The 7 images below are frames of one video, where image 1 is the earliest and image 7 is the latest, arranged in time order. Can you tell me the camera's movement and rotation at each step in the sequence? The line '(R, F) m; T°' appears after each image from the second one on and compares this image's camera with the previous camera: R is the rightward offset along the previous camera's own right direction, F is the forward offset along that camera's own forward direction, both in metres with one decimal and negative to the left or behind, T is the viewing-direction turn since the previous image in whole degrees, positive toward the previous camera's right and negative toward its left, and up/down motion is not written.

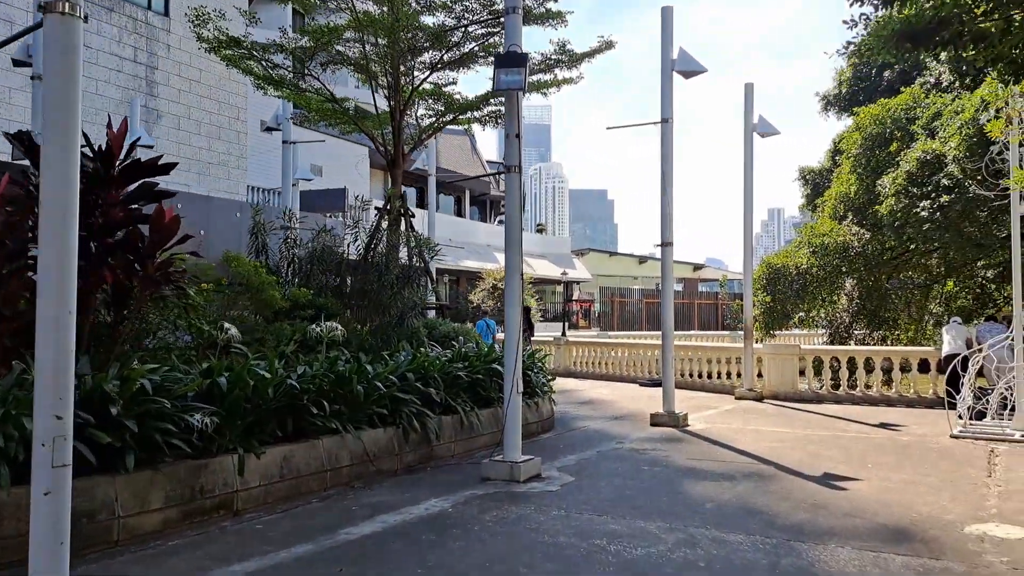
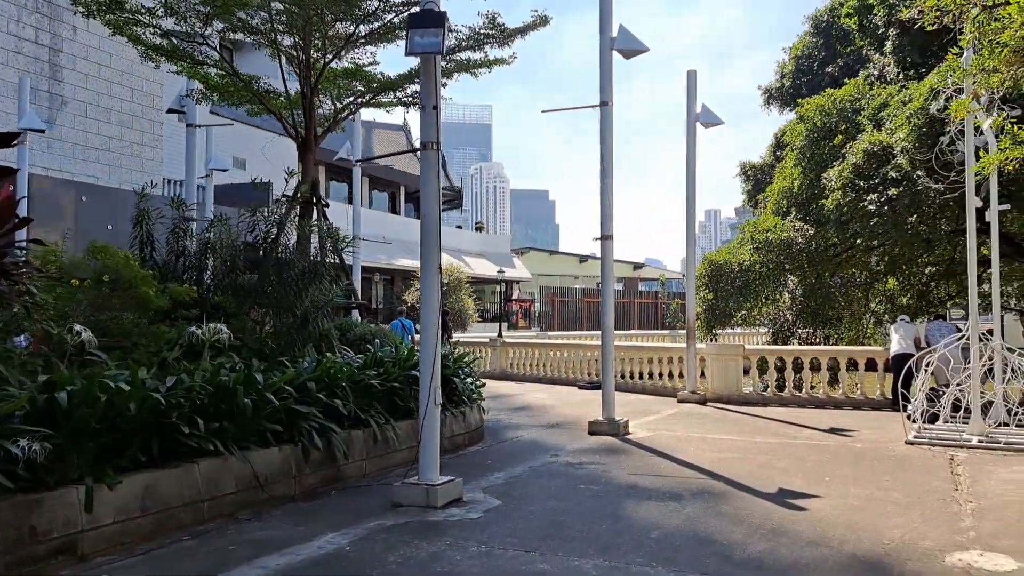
(+0.2, +0.9) m; +4°
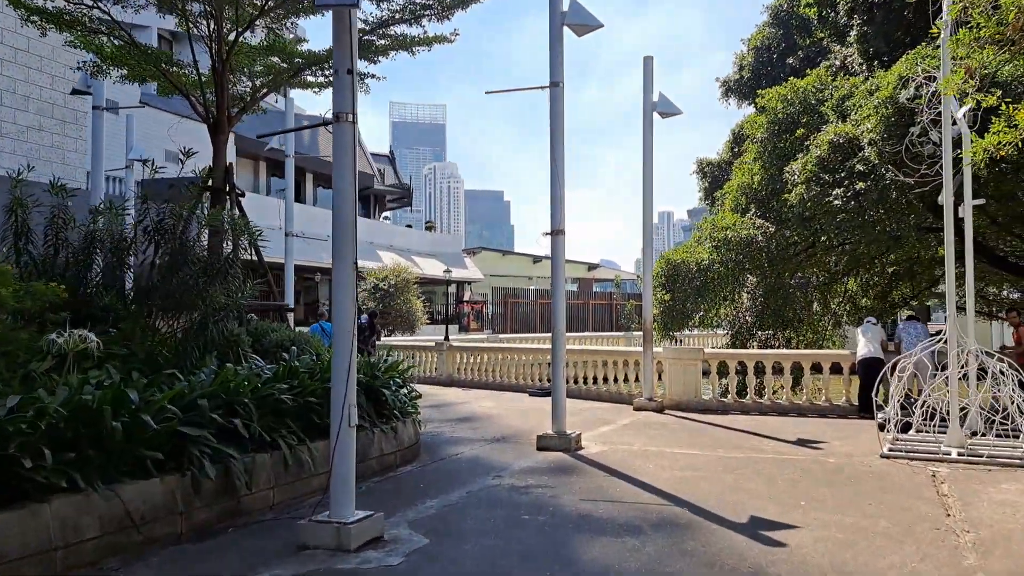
(+0.2, +1.0) m; +3°
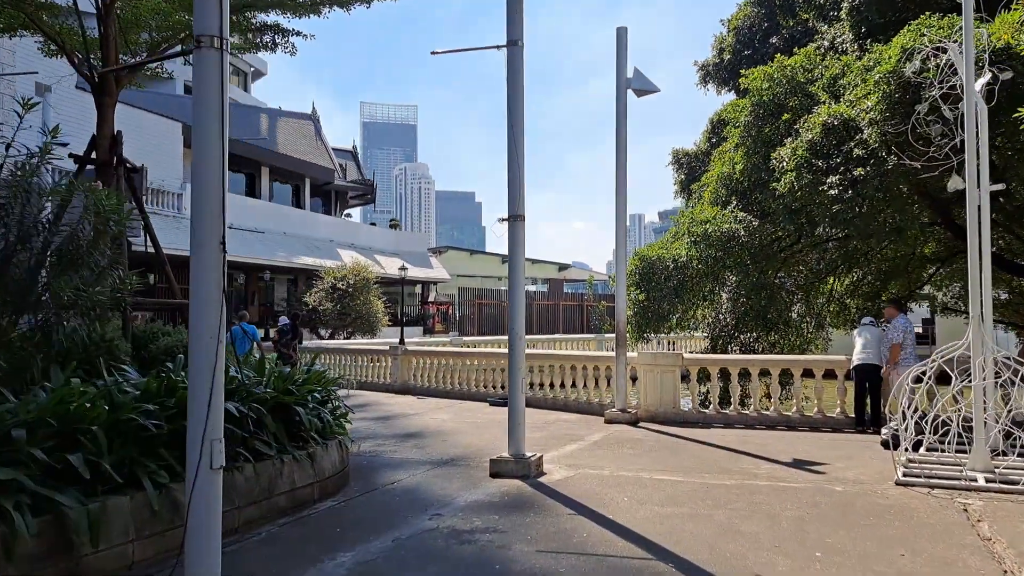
(+0.2, +1.4) m; +2°
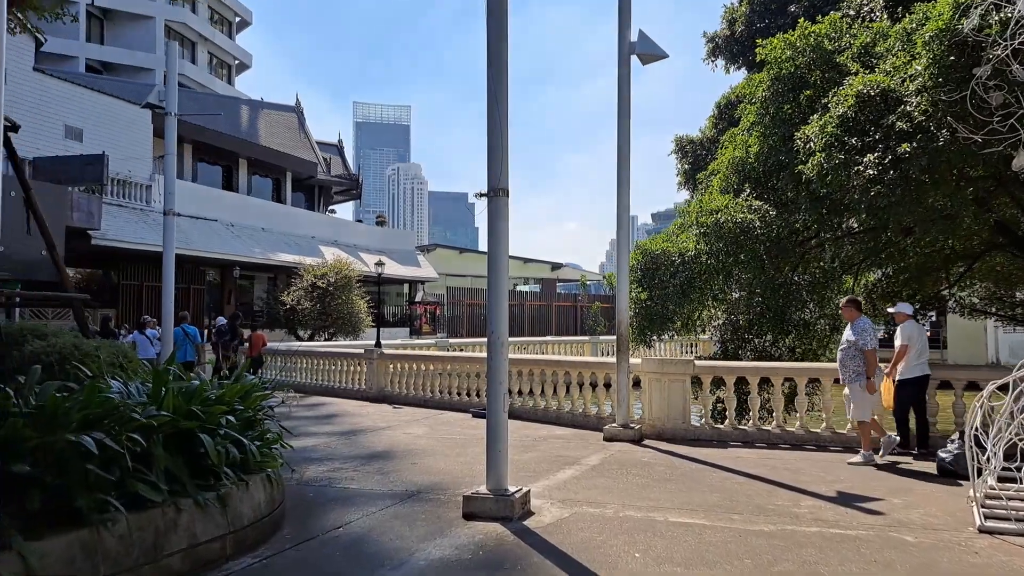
(+0.1, +1.5) m; +1°
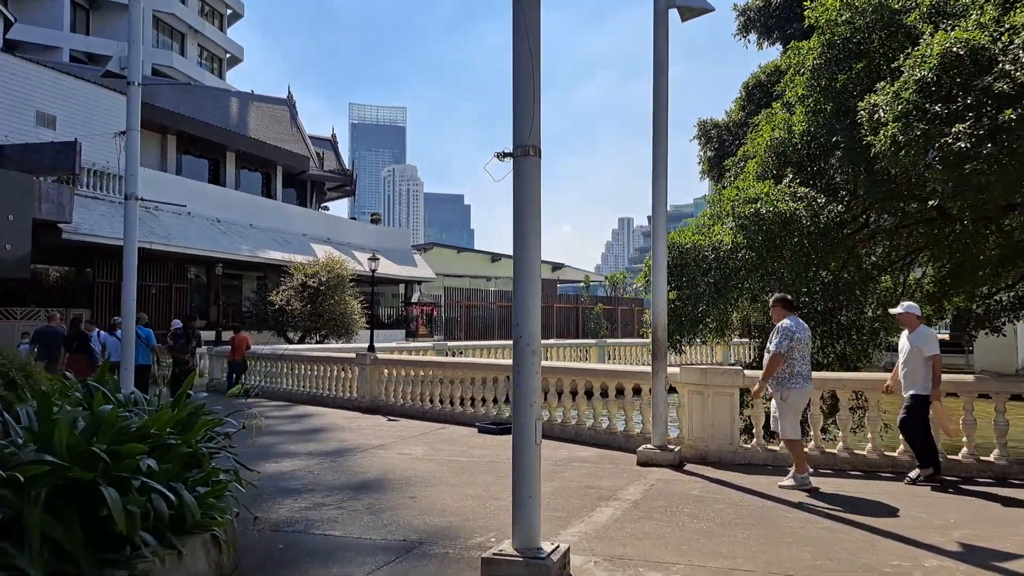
(-0.2, +1.5) m; 0°
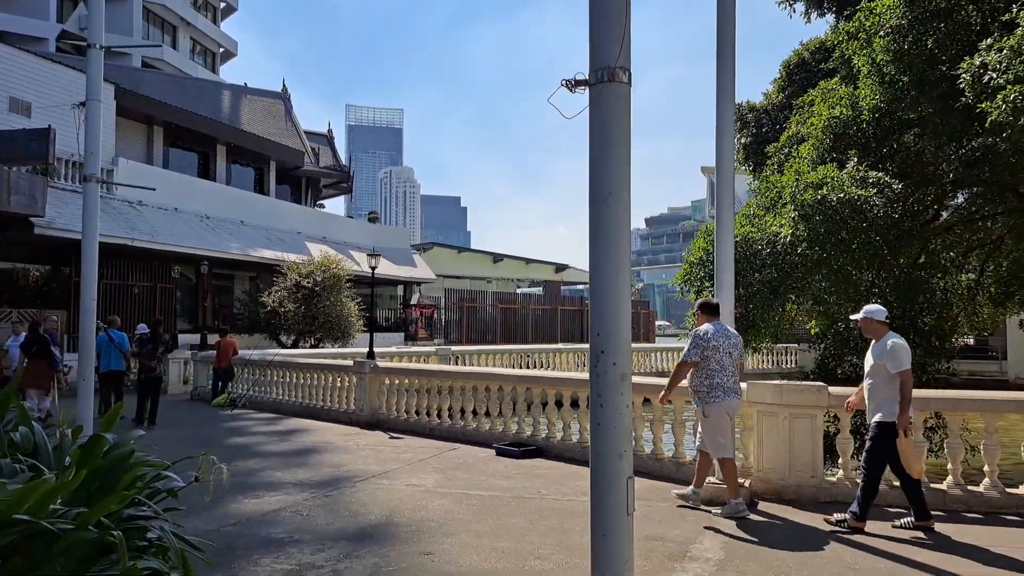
(-0.3, +1.5) m; 0°
